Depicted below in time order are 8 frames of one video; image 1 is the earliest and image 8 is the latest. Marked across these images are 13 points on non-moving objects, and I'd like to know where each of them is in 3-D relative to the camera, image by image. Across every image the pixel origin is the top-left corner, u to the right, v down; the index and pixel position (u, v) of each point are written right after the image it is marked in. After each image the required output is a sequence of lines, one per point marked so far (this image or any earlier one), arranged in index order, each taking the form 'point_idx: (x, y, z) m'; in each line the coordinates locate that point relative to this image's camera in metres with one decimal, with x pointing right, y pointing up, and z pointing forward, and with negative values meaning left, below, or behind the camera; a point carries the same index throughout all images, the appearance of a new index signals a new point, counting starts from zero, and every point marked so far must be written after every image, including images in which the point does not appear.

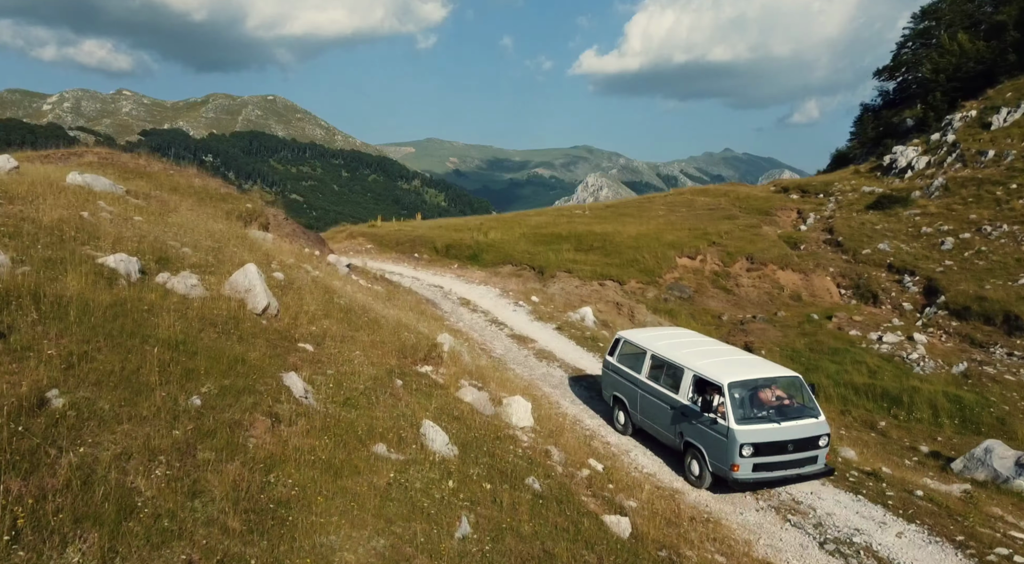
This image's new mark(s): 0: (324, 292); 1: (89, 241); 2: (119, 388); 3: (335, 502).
0: (-4.7, -0.1, +15.3) m
1: (-8.2, +1.0, +11.6) m
2: (-4.7, -1.0, +6.8) m
3: (-2.2, -2.0, +6.7) m
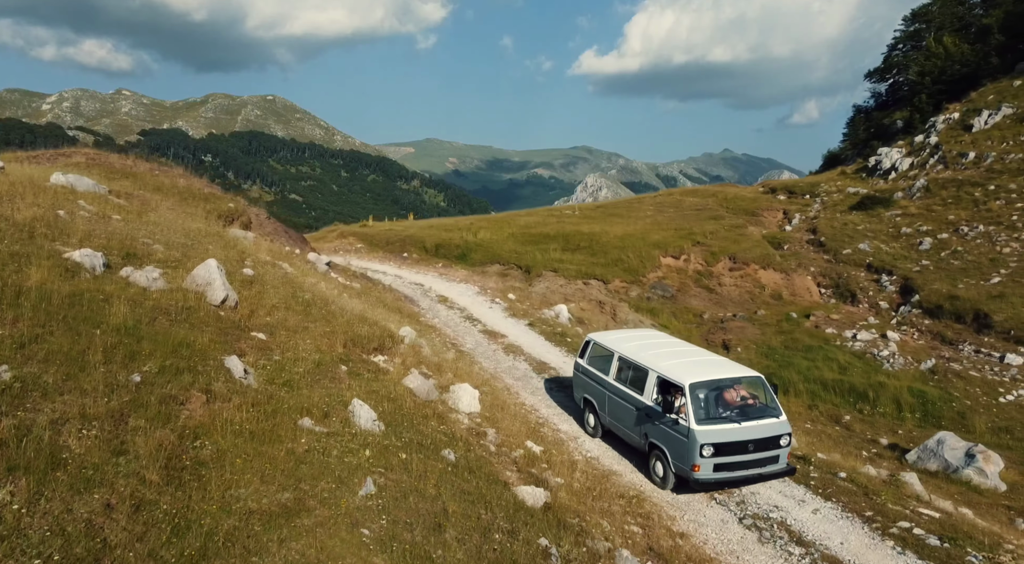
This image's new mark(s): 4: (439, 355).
0: (-5.8, 0.0, +16.1) m
1: (-9.2, +1.1, +12.4) m
2: (-5.7, -0.9, +7.6) m
3: (-3.3, -1.9, +7.5) m
4: (-1.9, -2.0, +16.7) m
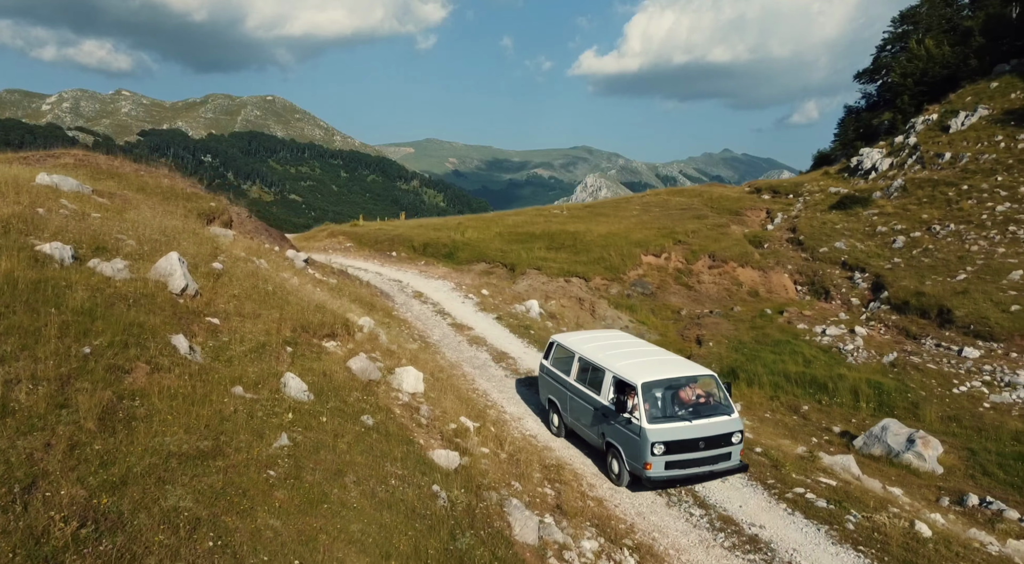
0: (-7.1, +0.2, +17.2) m
1: (-10.5, +1.3, +13.5) m
2: (-7.0, -0.7, +8.7) m
3: (-4.6, -1.8, +8.6) m
4: (-3.2, -1.8, +17.8) m
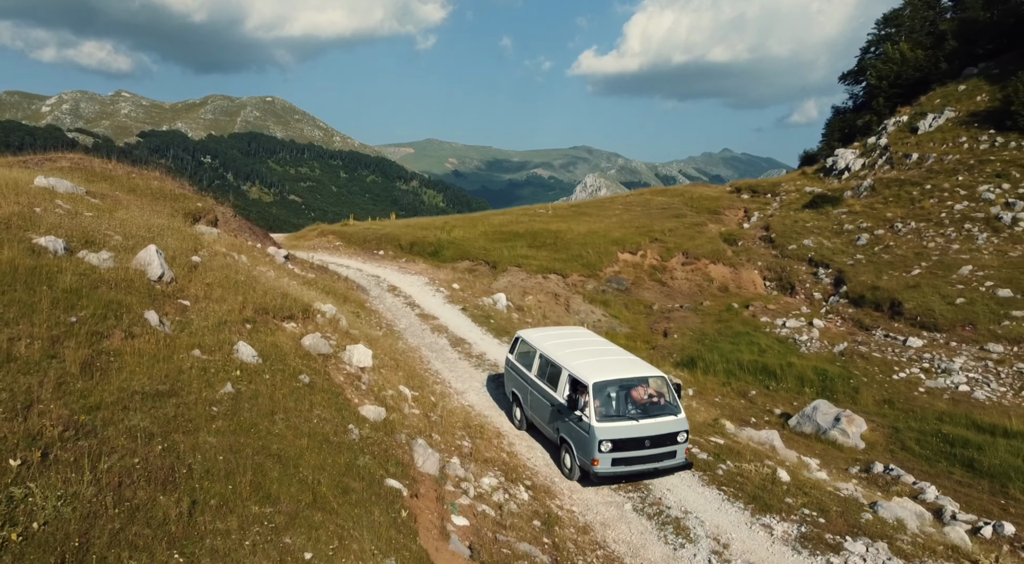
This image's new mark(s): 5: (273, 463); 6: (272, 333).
0: (-8.7, +0.4, +19.2) m
1: (-12.2, +1.5, +15.5) m
2: (-8.6, -0.4, +10.7) m
3: (-6.2, -1.5, +10.6) m
4: (-4.8, -1.5, +19.8) m
5: (-3.4, -2.5, +8.9) m
6: (-5.3, -1.1, +13.7) m
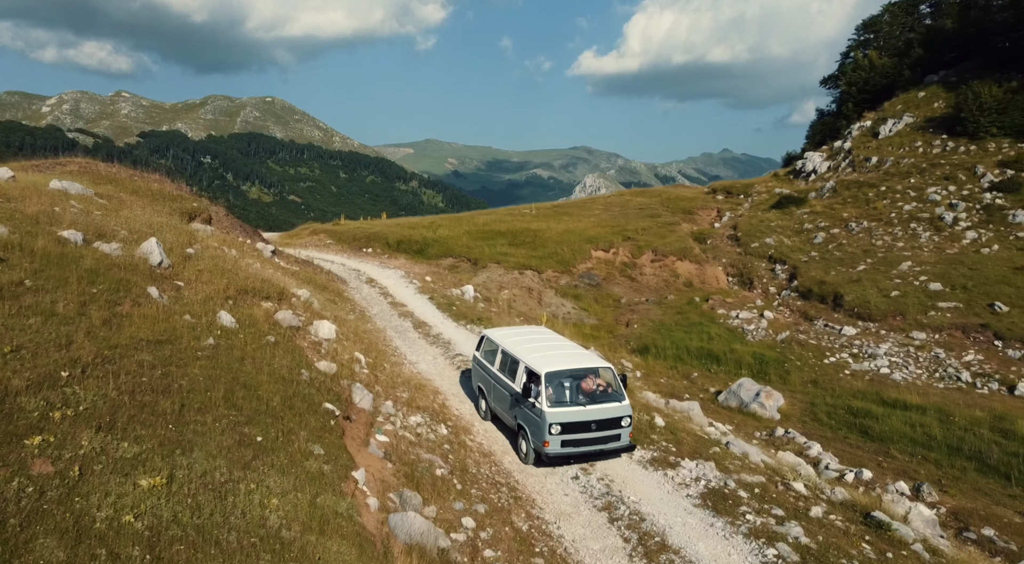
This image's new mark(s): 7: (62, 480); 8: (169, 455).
0: (-10.6, +0.8, +22.5) m
1: (-14.0, +1.9, +18.8) m
2: (-10.5, 0.0, +14.0) m
3: (-8.1, -1.1, +13.9) m
4: (-6.6, -1.1, +23.1) m
5: (-5.3, -2.0, +12.1) m
6: (-7.2, -0.7, +17.0) m
7: (-5.8, -2.4, +8.1) m
8: (-5.0, -2.4, +9.2) m
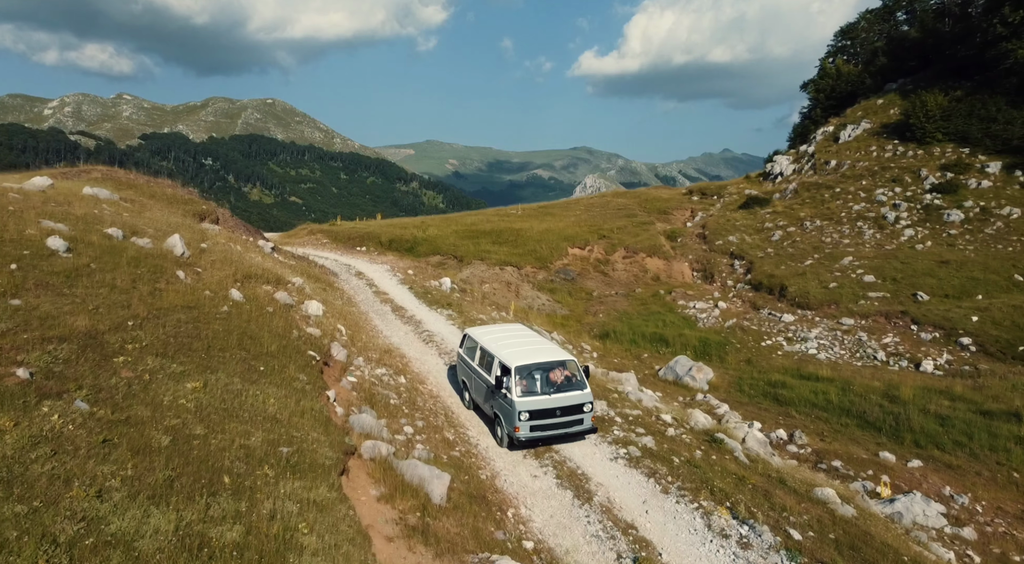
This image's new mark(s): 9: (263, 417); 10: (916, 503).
0: (-12.3, +1.3, +27.0) m
1: (-15.8, +2.4, +23.3) m
2: (-12.3, +0.4, +18.5) m
3: (-9.8, -0.6, +18.4) m
4: (-8.4, -0.6, +27.6) m
5: (-7.1, -1.6, +16.7) m
6: (-9.0, -0.2, +21.5) m
7: (-7.6, -2.0, +12.6) m
8: (-6.8, -2.0, +13.7) m
9: (-5.1, -2.7, +12.8) m
10: (+11.6, -6.4, +17.9) m
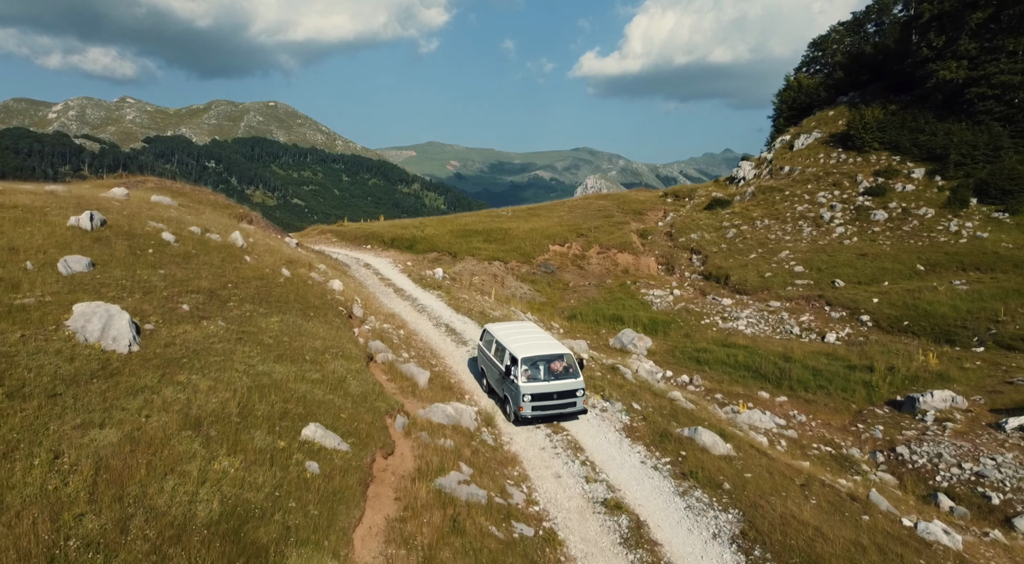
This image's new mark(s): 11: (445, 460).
0: (-13.8, +2.0, +35.1) m
1: (-17.2, +3.1, +31.5) m
2: (-13.7, +1.2, +26.7) m
3: (-11.3, +0.2, +26.6) m
4: (-9.8, +0.1, +35.8) m
5: (-8.5, -0.8, +24.8) m
6: (-10.4, +0.5, +29.7) m
7: (-9.1, -1.2, +20.7) m
8: (-8.3, -1.2, +21.8) m
9: (-6.6, -1.9, +20.9) m
10: (+10.2, -5.5, +26.0) m
11: (-1.7, -4.5, +16.0) m
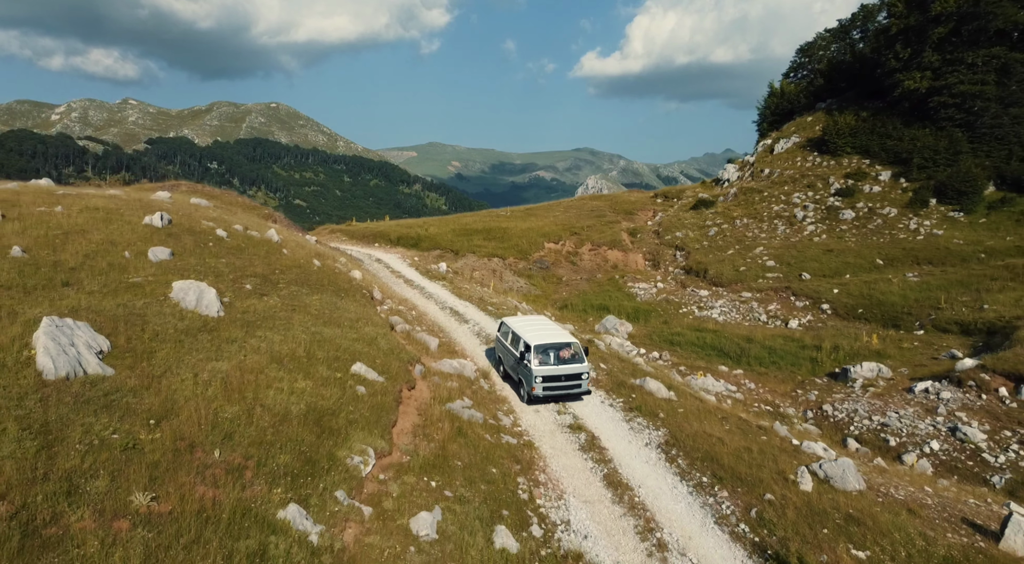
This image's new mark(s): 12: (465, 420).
0: (-14.0, +2.6, +40.4) m
1: (-17.5, +3.7, +36.7) m
2: (-14.1, +1.8, +31.9) m
3: (-11.6, +0.8, +31.8) m
4: (-10.1, +0.7, +41.0) m
5: (-8.8, -0.2, +30.0) m
6: (-10.7, +1.1, +34.9) m
7: (-9.4, -0.6, +25.9) m
8: (-8.6, -0.6, +27.0) m
9: (-6.9, -1.3, +26.2) m
10: (+9.9, -4.9, +31.1) m
11: (-2.0, -3.9, +21.2) m
12: (-1.5, -4.5, +19.9) m
